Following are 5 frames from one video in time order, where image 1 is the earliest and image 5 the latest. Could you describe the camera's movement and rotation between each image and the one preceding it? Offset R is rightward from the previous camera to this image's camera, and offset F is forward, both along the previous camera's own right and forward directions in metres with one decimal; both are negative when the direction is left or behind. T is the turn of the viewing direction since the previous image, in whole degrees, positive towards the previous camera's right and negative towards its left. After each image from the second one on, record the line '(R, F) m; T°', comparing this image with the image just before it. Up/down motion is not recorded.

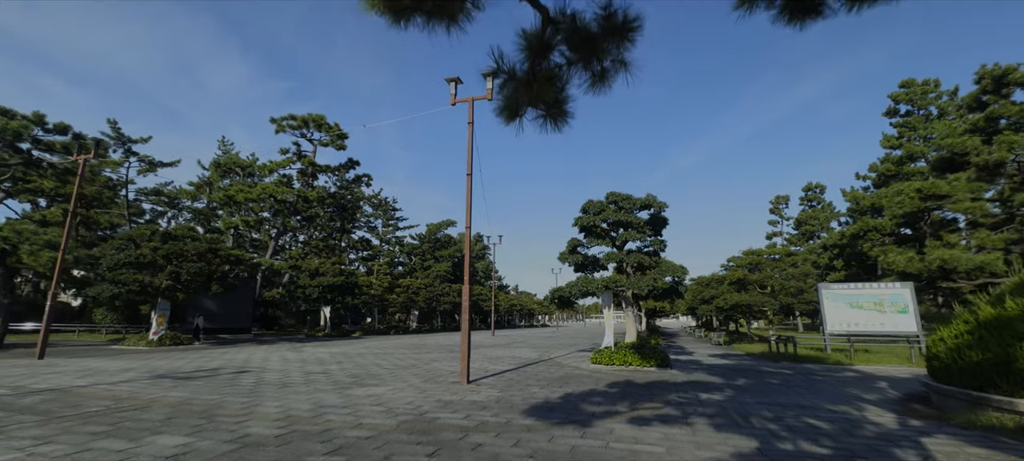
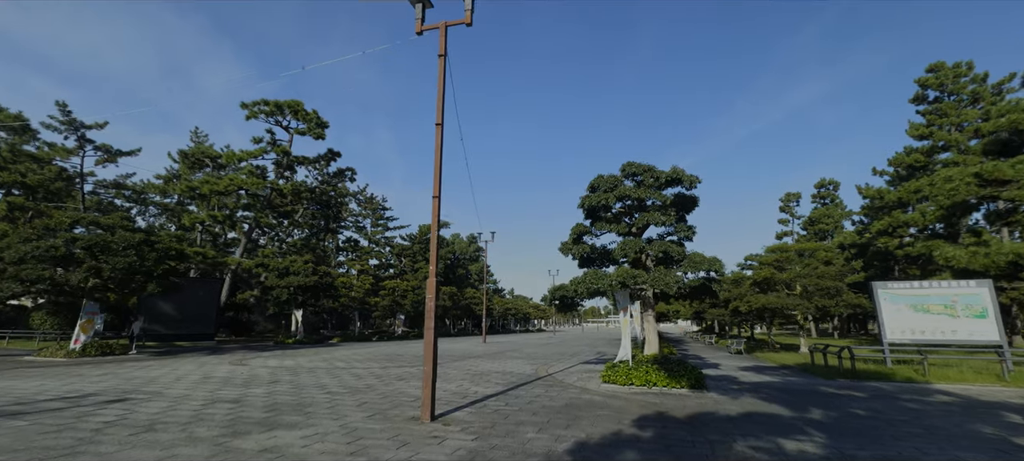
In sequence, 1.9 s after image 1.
(+0.1, +3.0) m; +1°
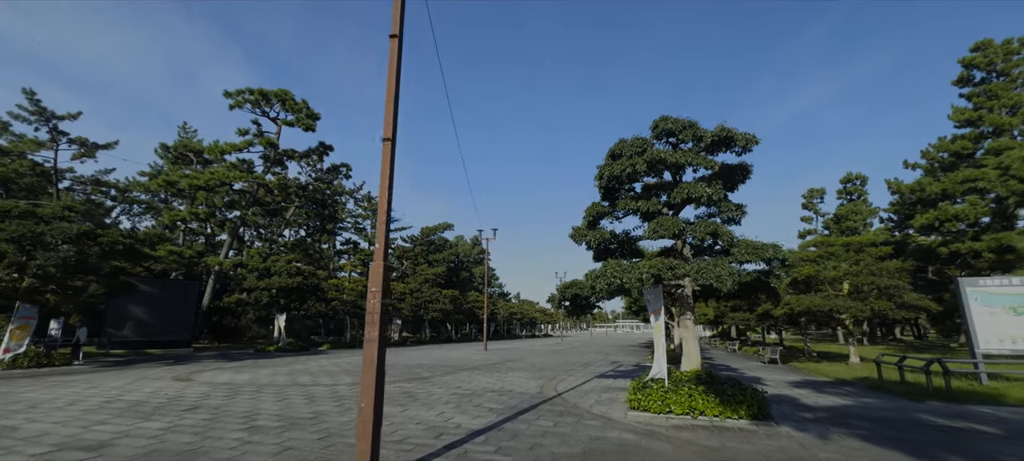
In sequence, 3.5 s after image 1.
(+0.2, +2.5) m; -1°
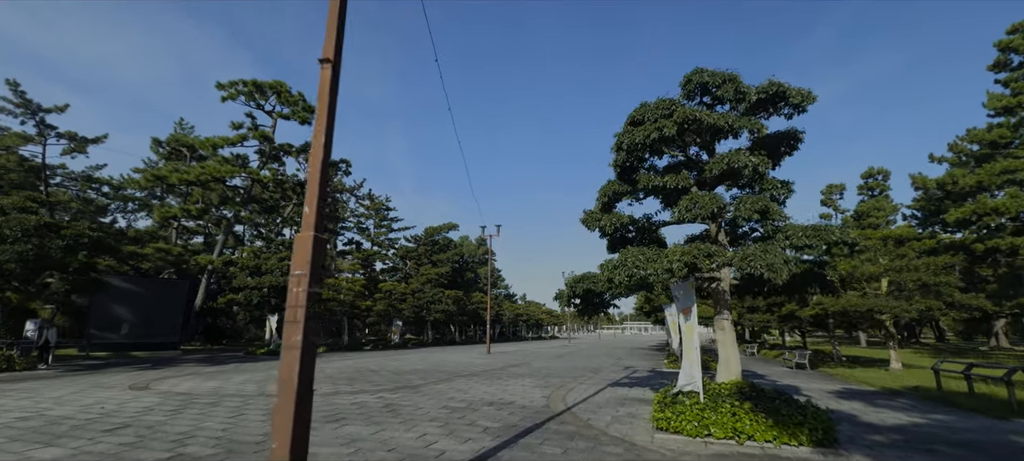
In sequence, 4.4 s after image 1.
(+0.1, +1.5) m; -1°
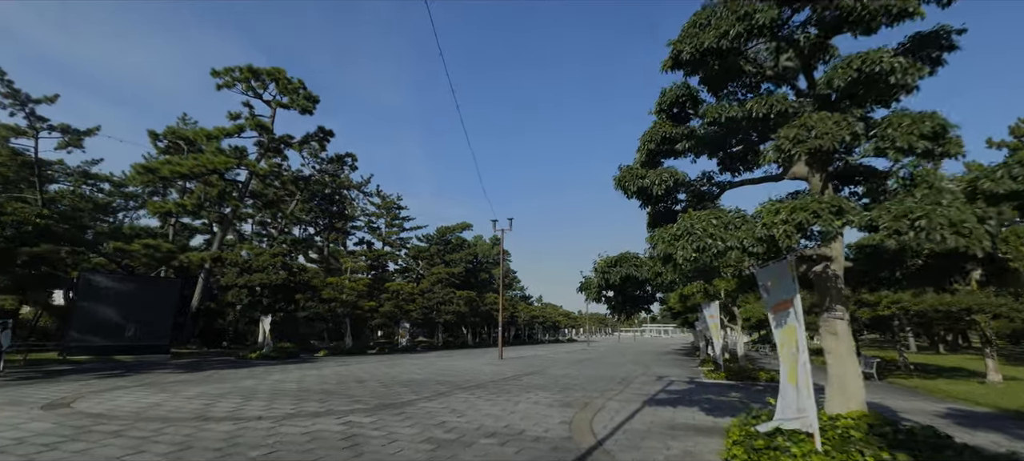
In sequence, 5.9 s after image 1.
(+0.1, +2.3) m; -2°
